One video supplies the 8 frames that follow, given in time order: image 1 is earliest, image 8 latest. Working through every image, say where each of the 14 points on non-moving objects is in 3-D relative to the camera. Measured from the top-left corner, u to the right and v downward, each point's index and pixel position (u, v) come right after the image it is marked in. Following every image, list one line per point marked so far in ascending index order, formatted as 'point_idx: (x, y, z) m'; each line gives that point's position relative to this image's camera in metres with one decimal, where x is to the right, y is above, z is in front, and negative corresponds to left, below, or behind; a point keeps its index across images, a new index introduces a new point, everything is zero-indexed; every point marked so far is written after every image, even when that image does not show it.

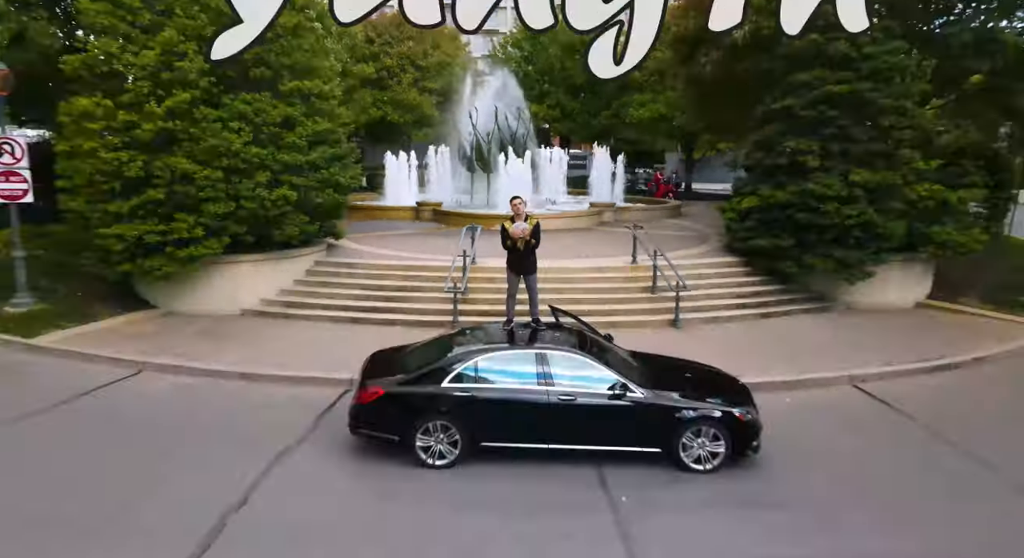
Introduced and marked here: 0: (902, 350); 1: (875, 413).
0: (+6.1, -1.1, +9.4) m
1: (+4.5, -1.7, +7.5) m
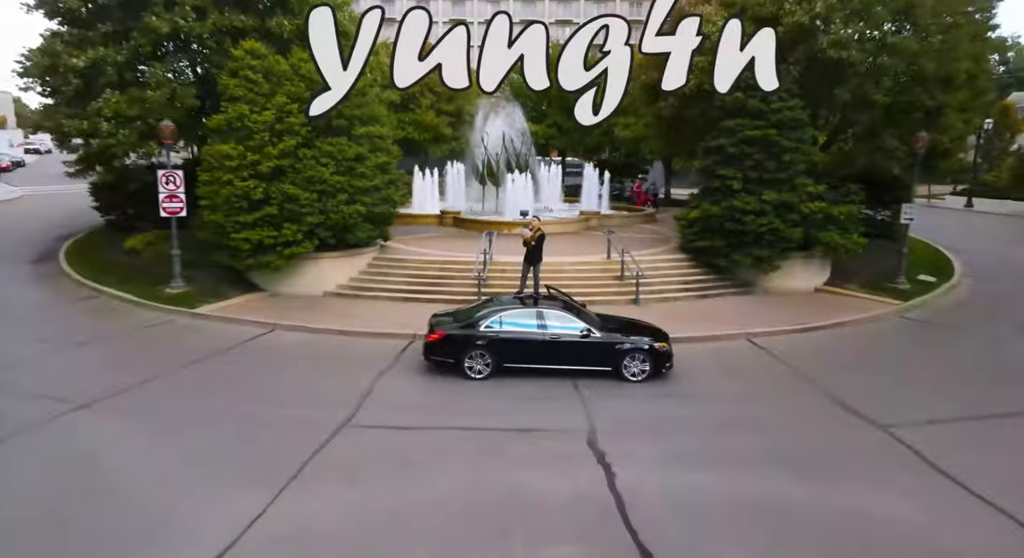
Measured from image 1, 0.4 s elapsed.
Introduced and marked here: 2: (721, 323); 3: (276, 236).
0: (+6.2, -0.9, +13.6) m
1: (+4.7, -1.5, +11.7) m
2: (+4.5, -0.9, +13.2) m
3: (-5.4, +1.0, +13.8) m
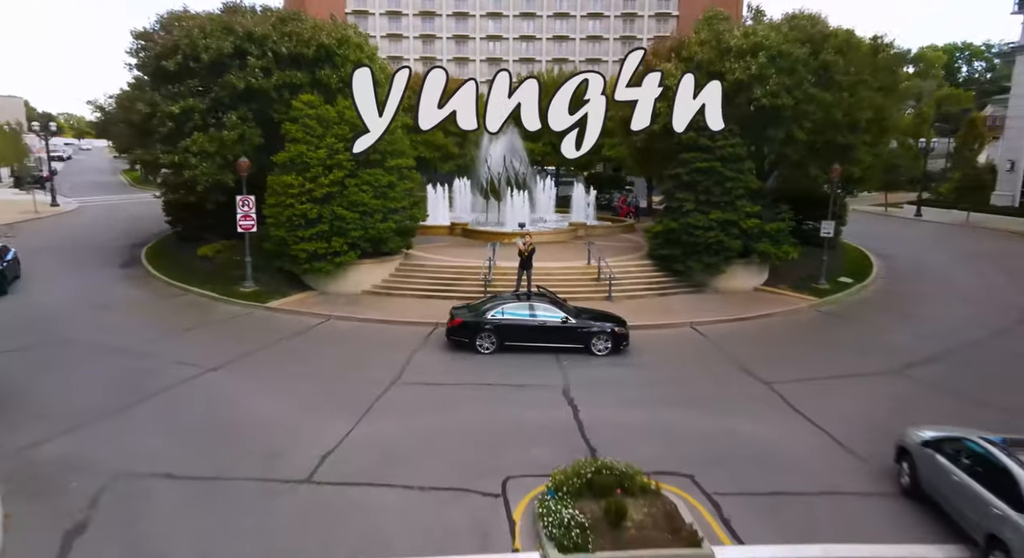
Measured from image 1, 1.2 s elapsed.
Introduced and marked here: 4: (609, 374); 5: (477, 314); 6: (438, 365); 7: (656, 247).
0: (+6.2, -0.9, +17.5) m
1: (+4.7, -1.5, +15.6) m
2: (+4.5, -1.0, +17.1) m
3: (-5.4, +1.0, +17.7) m
4: (+2.1, -2.1, +13.3) m
5: (-0.9, -0.8, +14.5) m
6: (-1.7, -1.9, +13.9) m
7: (+4.7, +1.0, +19.7) m
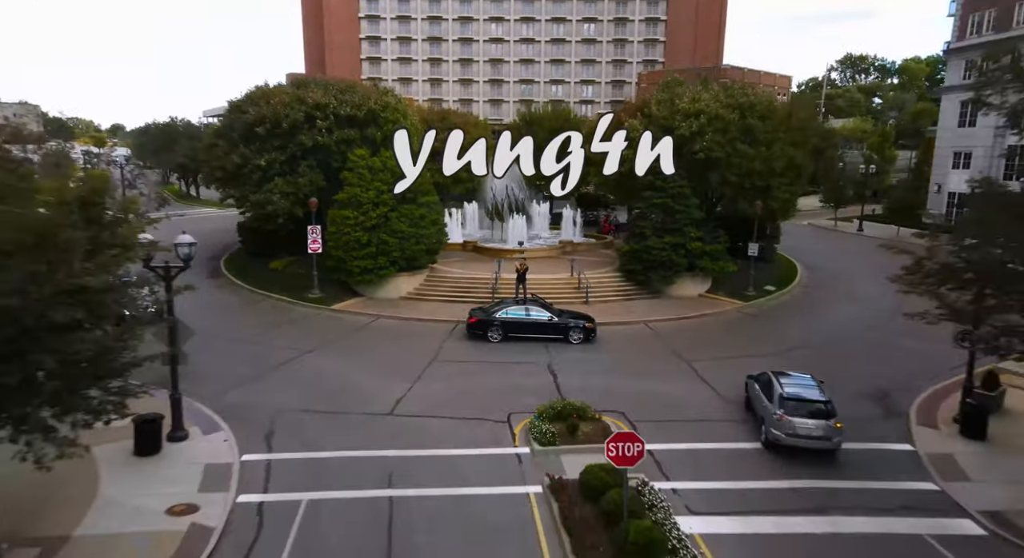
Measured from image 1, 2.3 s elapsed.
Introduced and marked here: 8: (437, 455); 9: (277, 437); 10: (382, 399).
0: (+6.2, -1.3, +23.4) m
1: (+4.7, -1.9, +21.6) m
2: (+4.6, -1.3, +23.0) m
3: (-5.4, +0.6, +23.6) m
4: (+2.2, -2.4, +19.3) m
5: (-0.8, -1.2, +20.4) m
6: (-1.7, -2.3, +19.8) m
7: (+4.7, +0.7, +25.6) m
8: (-1.7, -3.8, +13.1) m
9: (-5.2, -3.5, +13.5) m
10: (-3.5, -3.1, +15.8) m
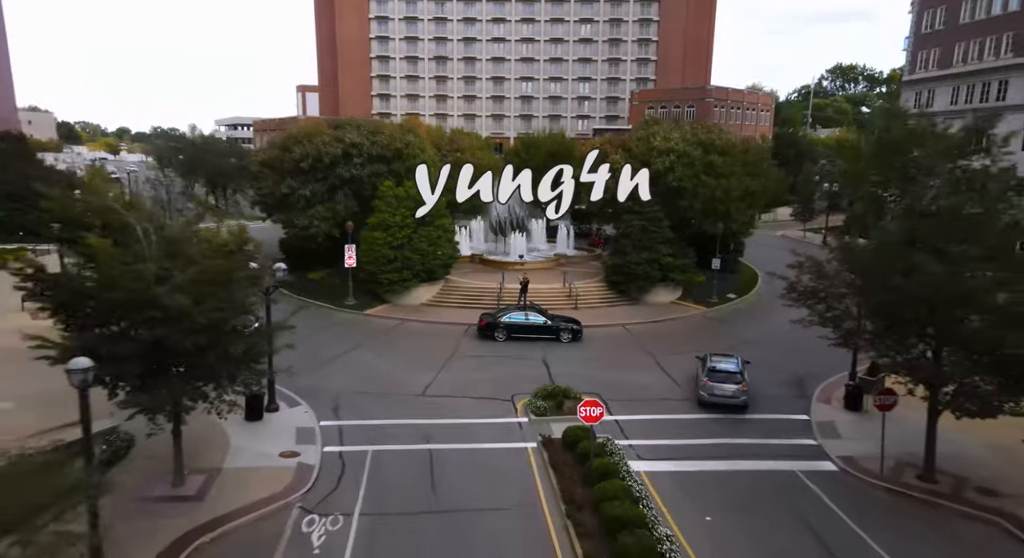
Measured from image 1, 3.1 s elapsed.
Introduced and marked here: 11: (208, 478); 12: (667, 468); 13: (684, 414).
0: (+6.3, -1.7, +28.2) m
1: (+4.8, -2.3, +26.4) m
2: (+4.6, -1.8, +27.8) m
3: (-5.3, +0.2, +28.5) m
4: (+2.3, -2.9, +24.1) m
5: (-0.7, -1.6, +25.2) m
6: (-1.6, -2.7, +24.6) m
7: (+4.8, +0.2, +30.4) m
8: (-1.6, -4.3, +17.9) m
9: (-5.2, -4.0, +18.3) m
10: (-3.4, -3.6, +20.6) m
11: (-7.0, -4.6, +14.0) m
12: (+3.9, -4.7, +15.2) m
13: (+5.2, -4.1, +18.3) m
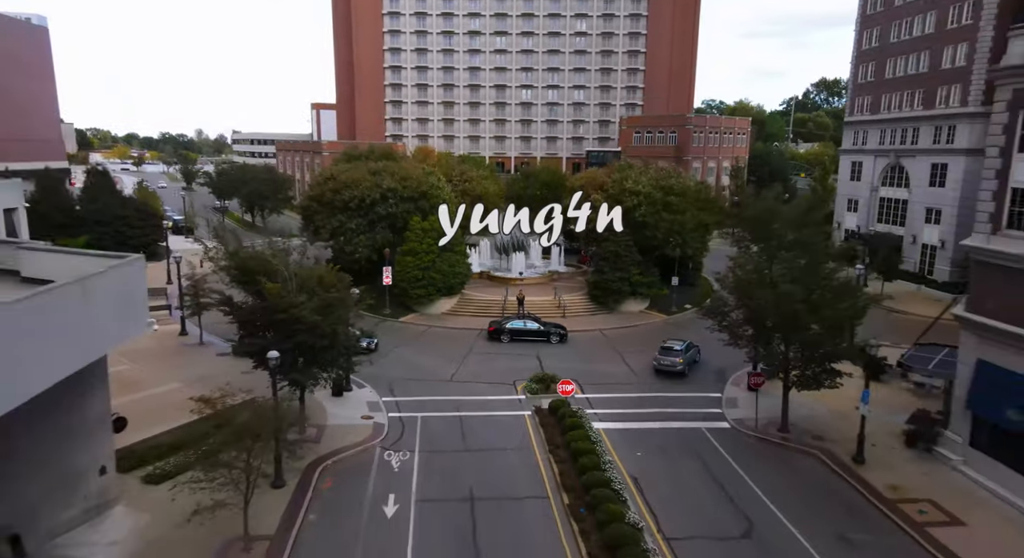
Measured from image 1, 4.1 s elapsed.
0: (+6.4, -2.6, +36.0) m
1: (+4.9, -3.2, +34.2) m
2: (+4.7, -2.7, +35.6) m
3: (-5.2, -0.7, +36.3) m
4: (+2.4, -3.7, +31.9) m
5: (-0.6, -2.5, +33.0) m
6: (-1.5, -3.6, +32.4) m
7: (+4.9, -0.7, +38.2) m
8: (-1.5, -5.1, +25.7) m
9: (-5.1, -4.8, +26.1) m
10: (-3.3, -4.4, +28.4) m
11: (-6.9, -5.4, +21.8) m
12: (+4.0, -5.5, +23.0) m
13: (+5.3, -4.9, +26.1) m
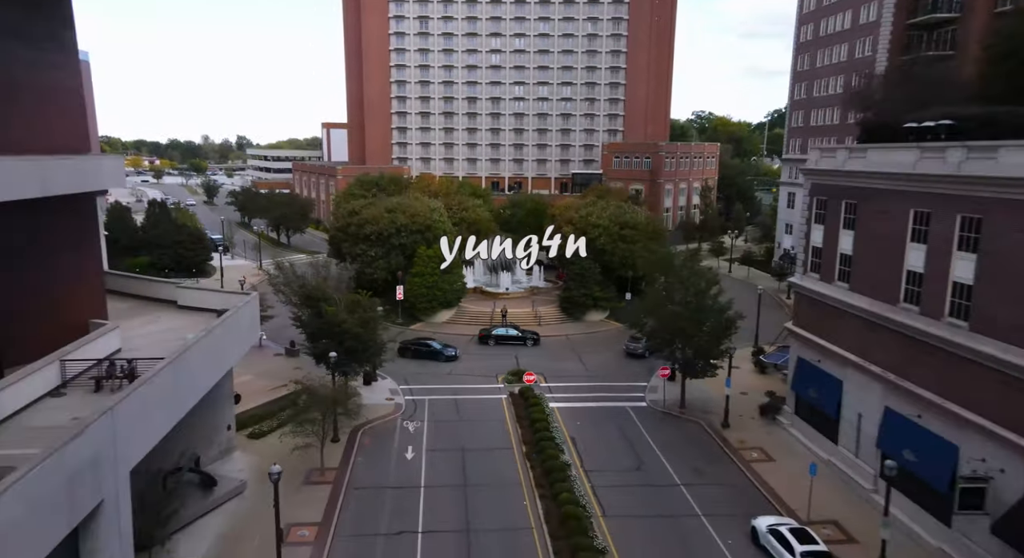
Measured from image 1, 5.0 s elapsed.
0: (+5.4, -3.8, +45.5) m
1: (+3.9, -4.3, +43.6) m
2: (+3.7, -3.8, +45.1) m
3: (-6.2, -1.9, +45.7) m
4: (+1.4, -4.9, +41.3) m
5: (-1.6, -3.7, +42.5) m
6: (-2.5, -4.8, +41.9) m
7: (+3.9, -1.8, +47.7) m
8: (-2.5, -6.3, +35.2) m
9: (-6.1, -6.0, +35.6) m
10: (-4.3, -5.6, +37.9) m
11: (-7.9, -6.6, +31.2) m
12: (+3.0, -6.7, +32.5) m
13: (+4.3, -6.1, +35.5) m
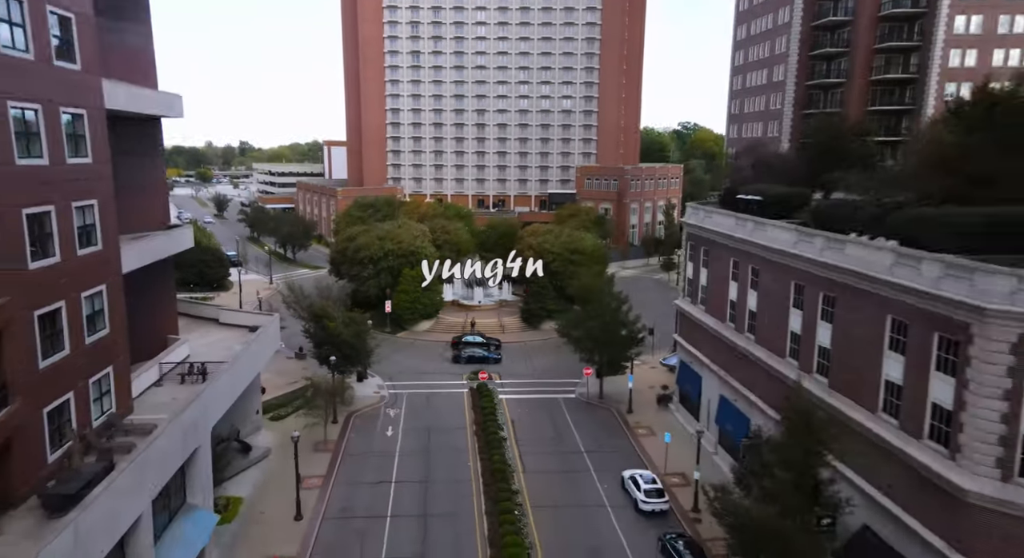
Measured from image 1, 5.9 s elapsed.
0: (+2.7, -5.2, +54.9) m
1: (+1.1, -5.8, +53.0) m
2: (+1.0, -5.2, +54.5) m
3: (-8.9, -3.3, +55.2) m
4: (-1.4, -6.3, +50.8) m
5: (-4.4, -5.1, +51.9) m
6: (-5.2, -6.2, +51.3) m
7: (+1.2, -3.3, +57.1) m
8: (-5.2, -7.7, +44.6) m
9: (-8.8, -7.4, +45.0) m
10: (-7.0, -7.0, +47.3) m
11: (-10.7, -8.0, +40.7) m
12: (+0.2, -8.1, +41.9) m
13: (+1.5, -7.5, +44.9) m
